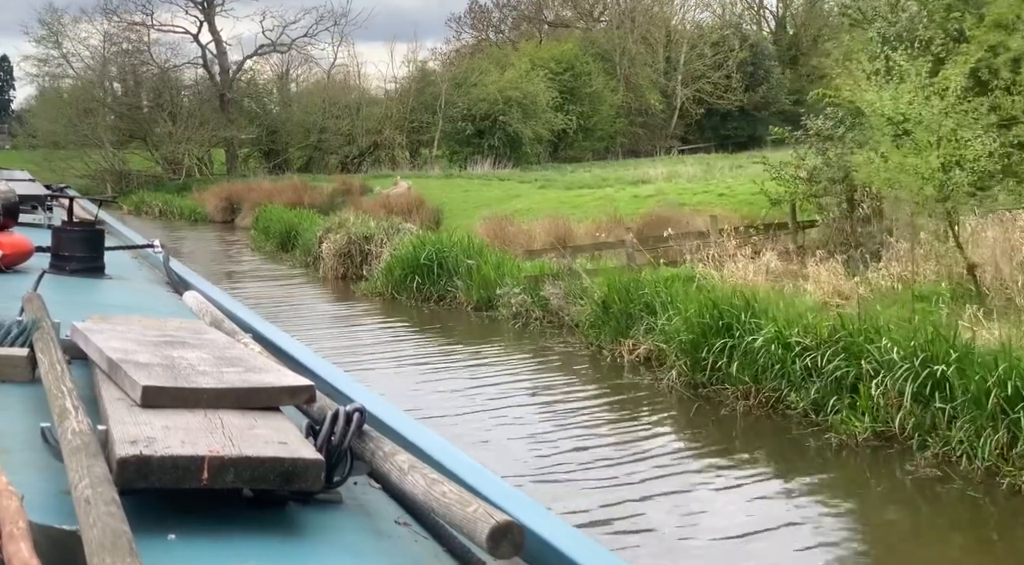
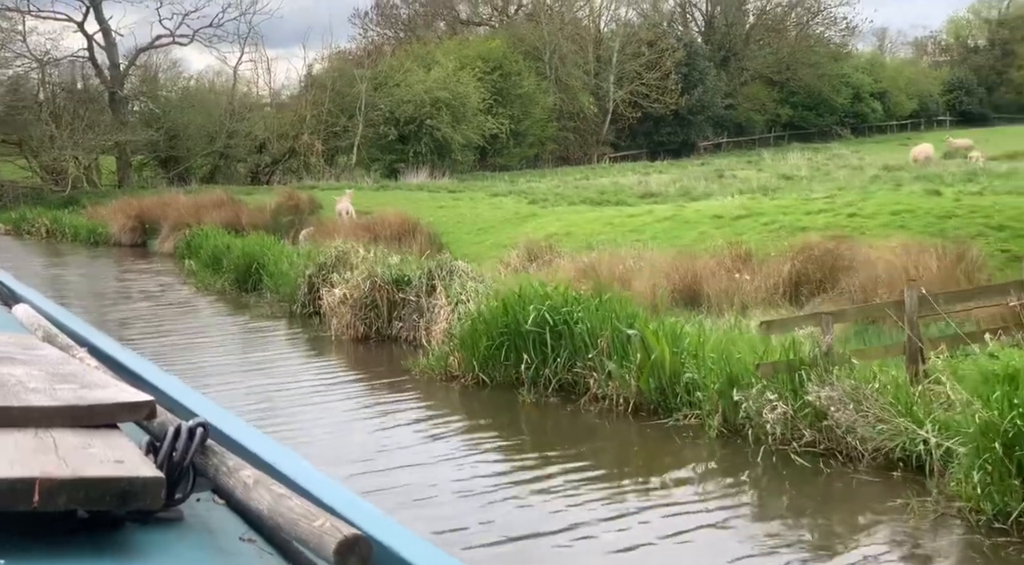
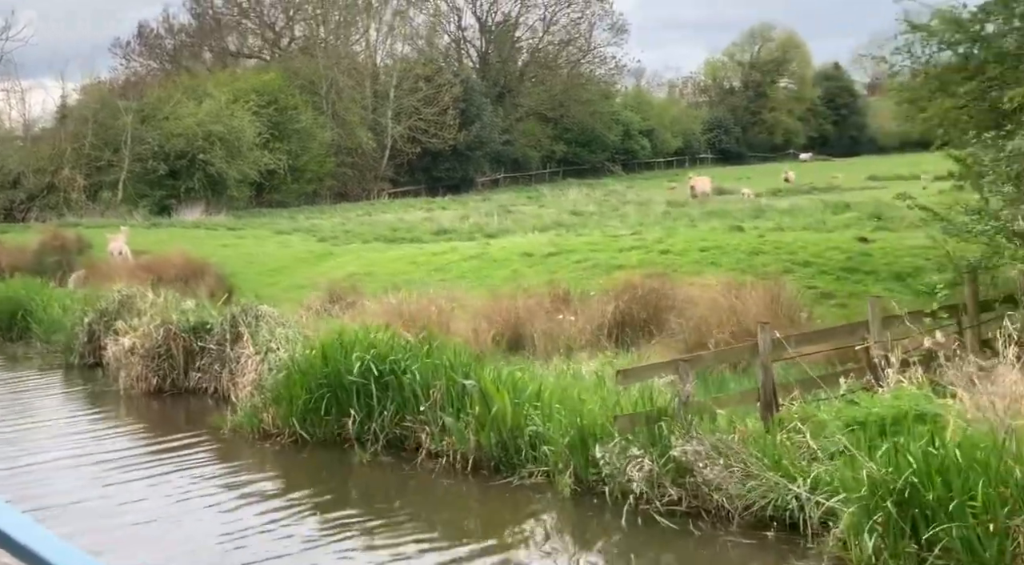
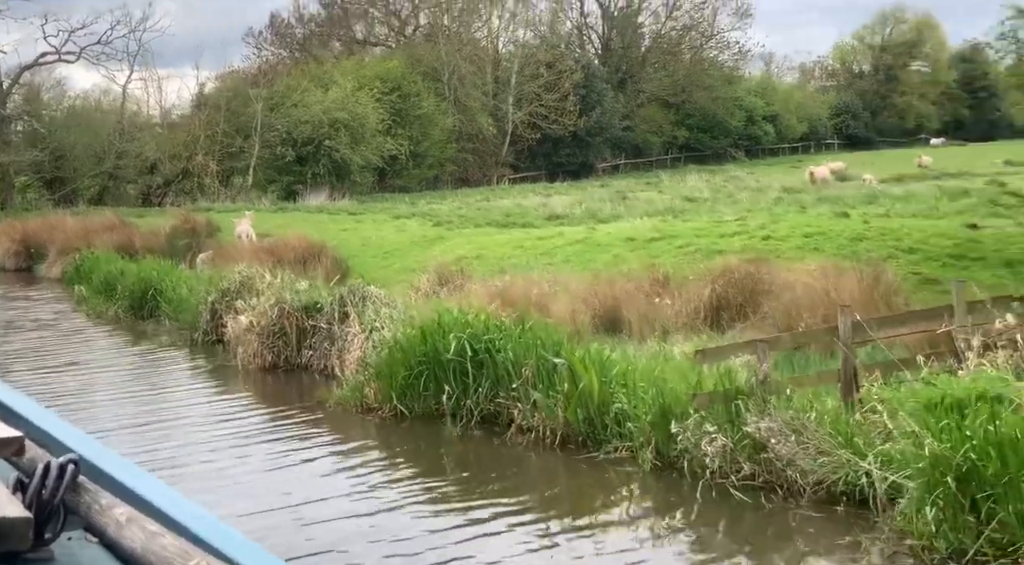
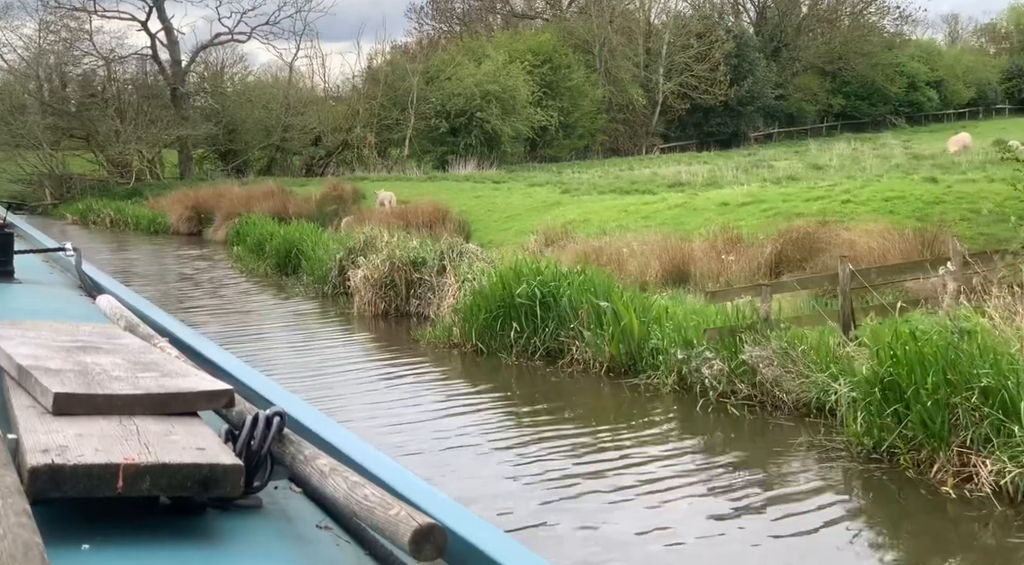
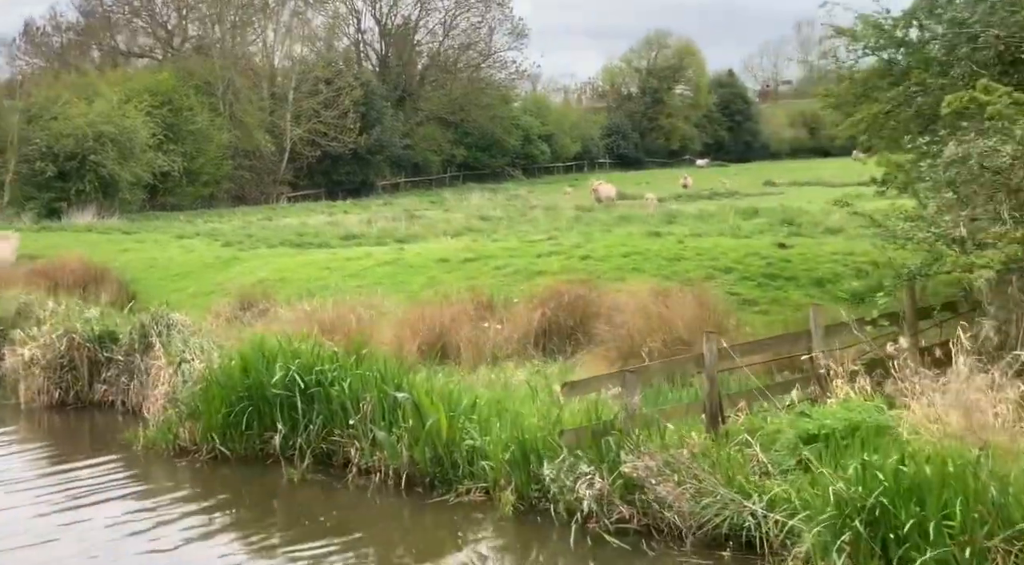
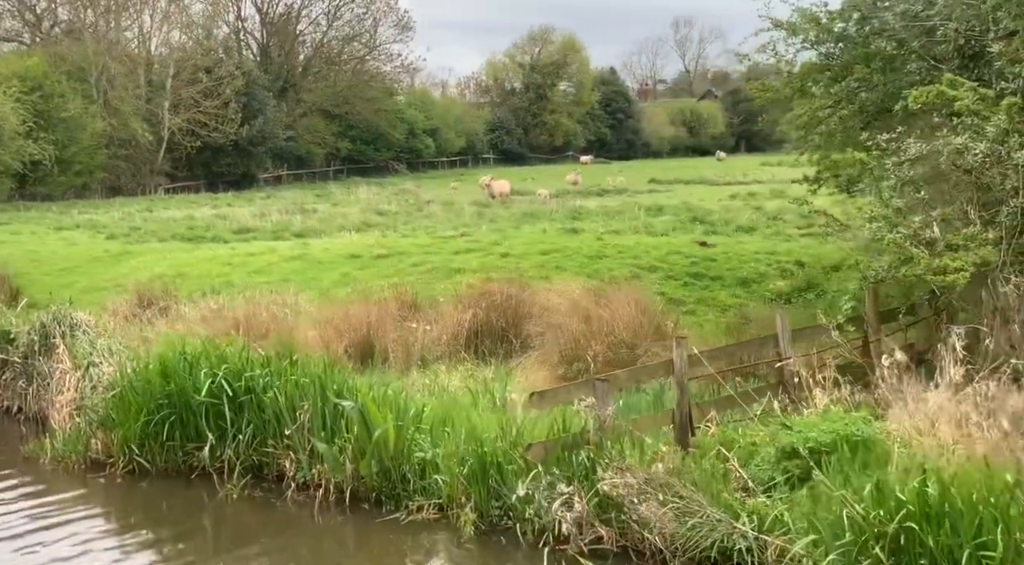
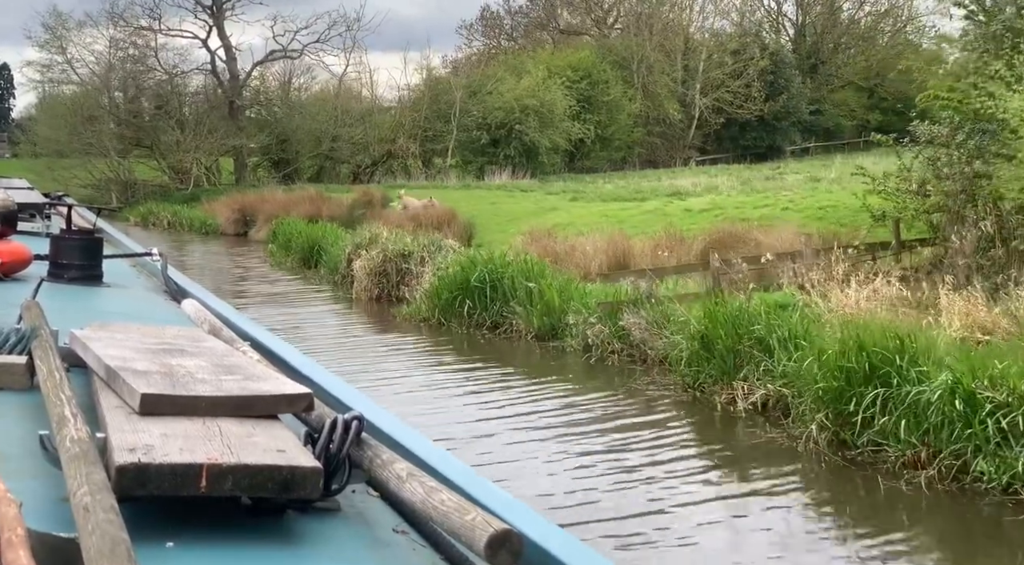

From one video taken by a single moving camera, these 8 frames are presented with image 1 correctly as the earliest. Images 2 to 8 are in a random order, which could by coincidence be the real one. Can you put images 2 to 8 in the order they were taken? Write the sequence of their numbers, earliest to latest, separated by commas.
8, 5, 2, 4, 3, 6, 7
